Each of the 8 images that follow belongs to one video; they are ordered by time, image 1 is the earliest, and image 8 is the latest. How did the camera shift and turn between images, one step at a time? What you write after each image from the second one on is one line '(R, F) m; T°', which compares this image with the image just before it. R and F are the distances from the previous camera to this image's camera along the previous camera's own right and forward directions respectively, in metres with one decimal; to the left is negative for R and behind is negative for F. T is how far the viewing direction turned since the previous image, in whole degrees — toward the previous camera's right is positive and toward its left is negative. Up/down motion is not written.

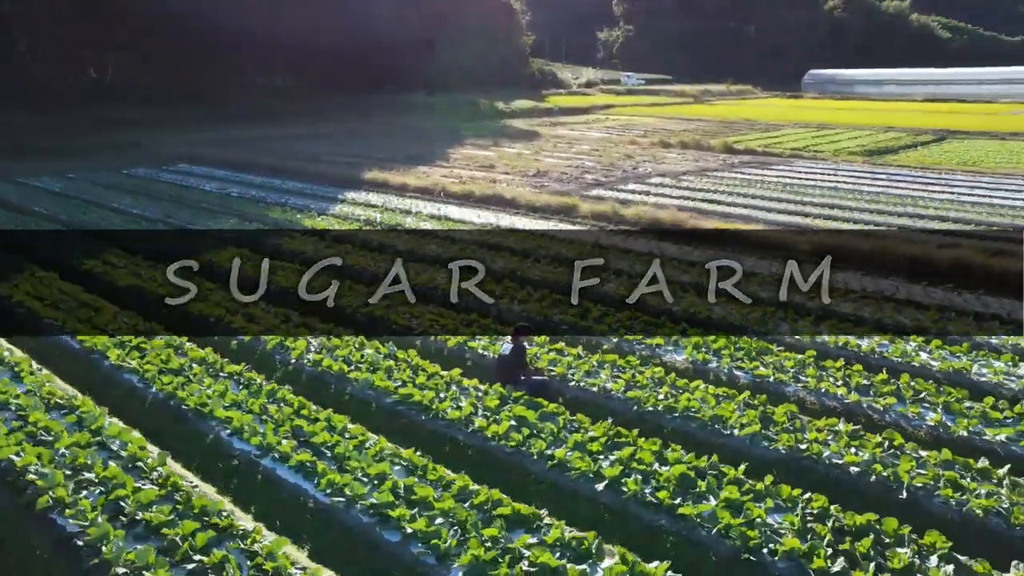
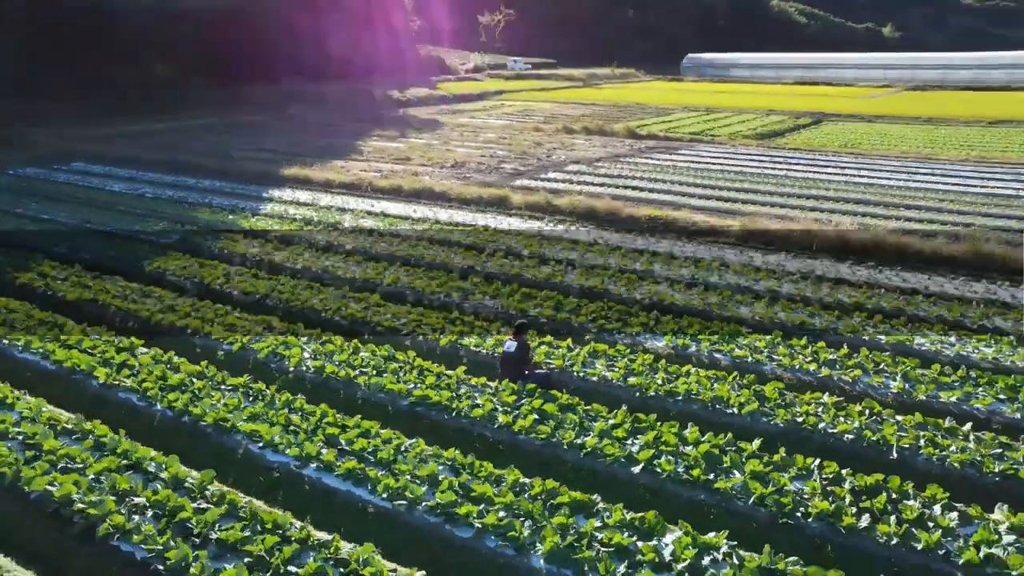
(-1.1, -0.3) m; +8°
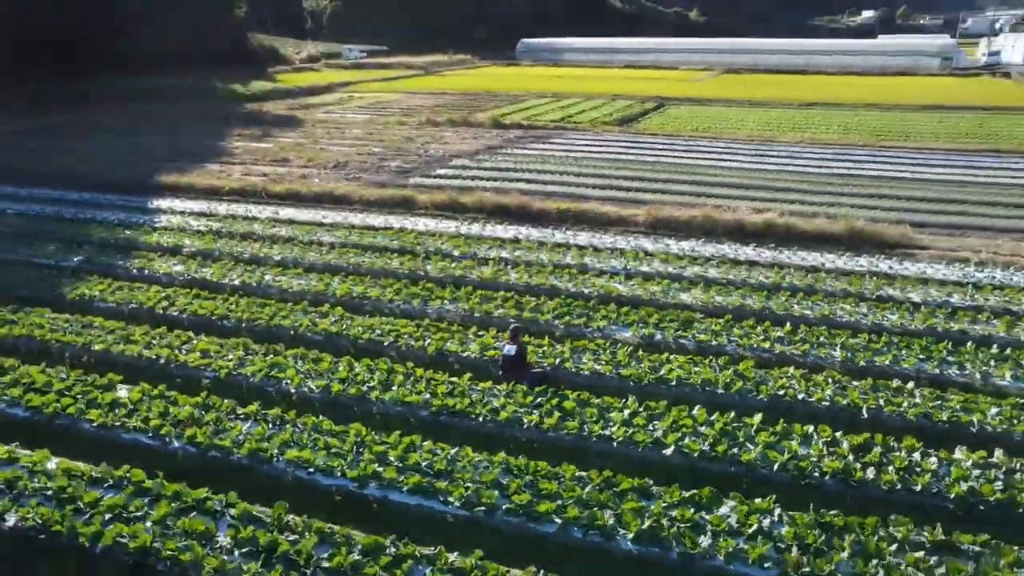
(-1.7, -0.3) m; +12°
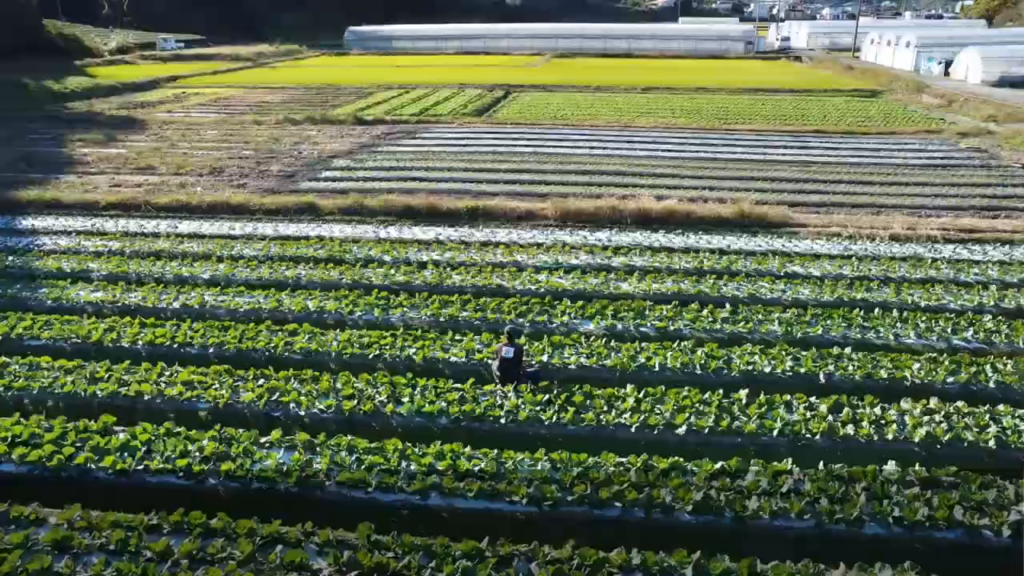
(-1.8, -0.3) m; +12°
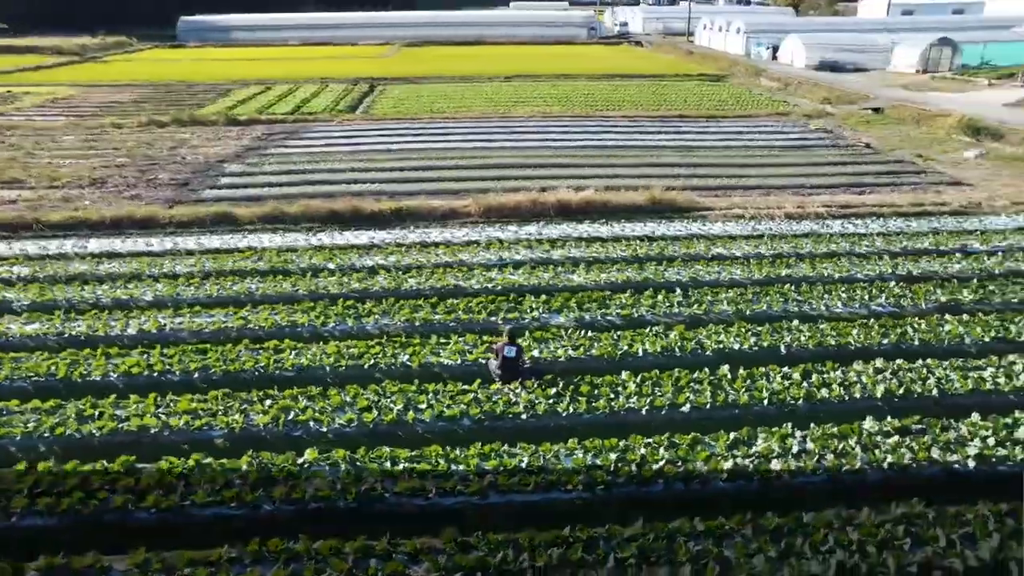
(-1.7, -0.3) m; +11°
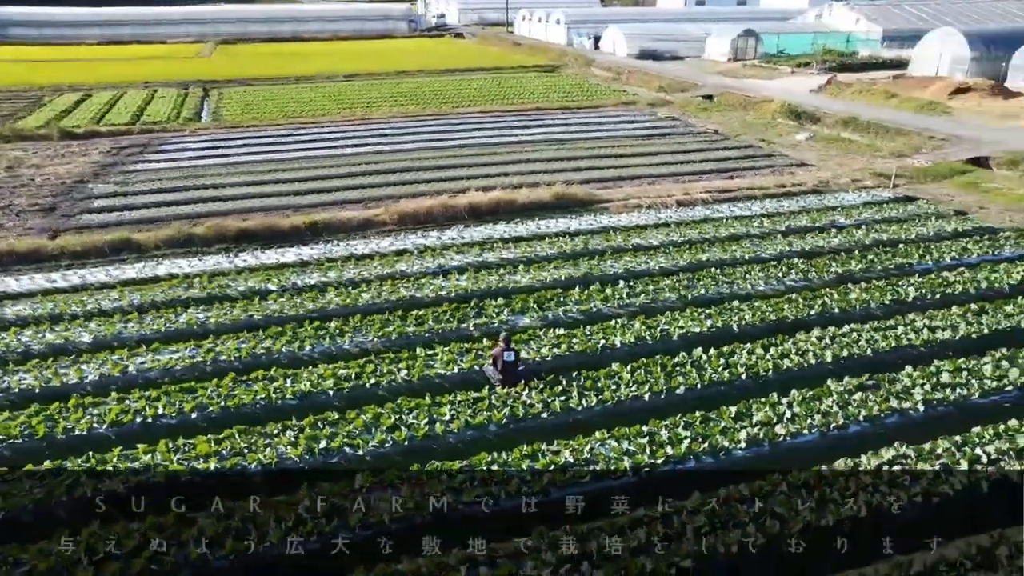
(-2.1, -0.3) m; +13°
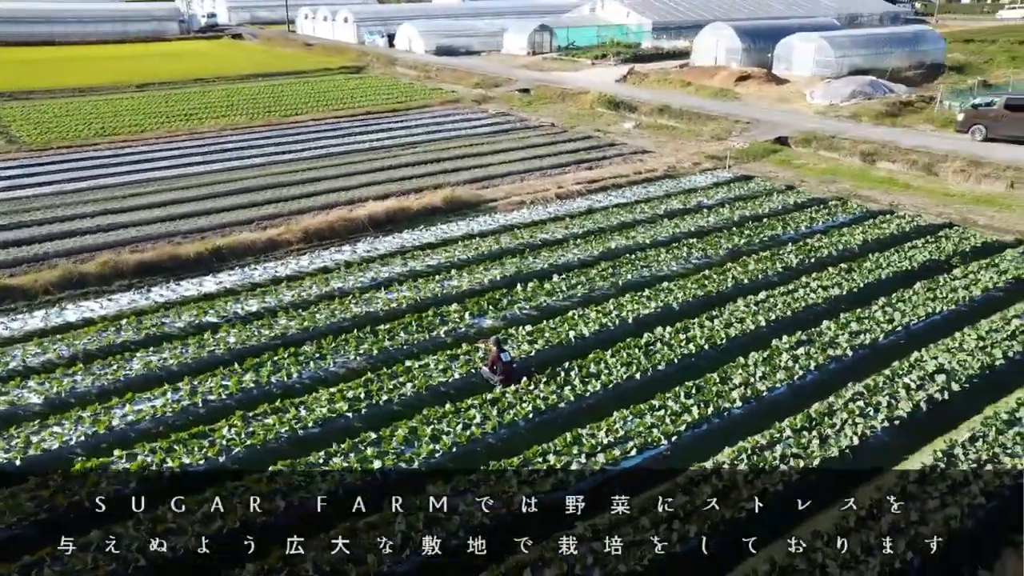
(-2.7, -0.3) m; +15°
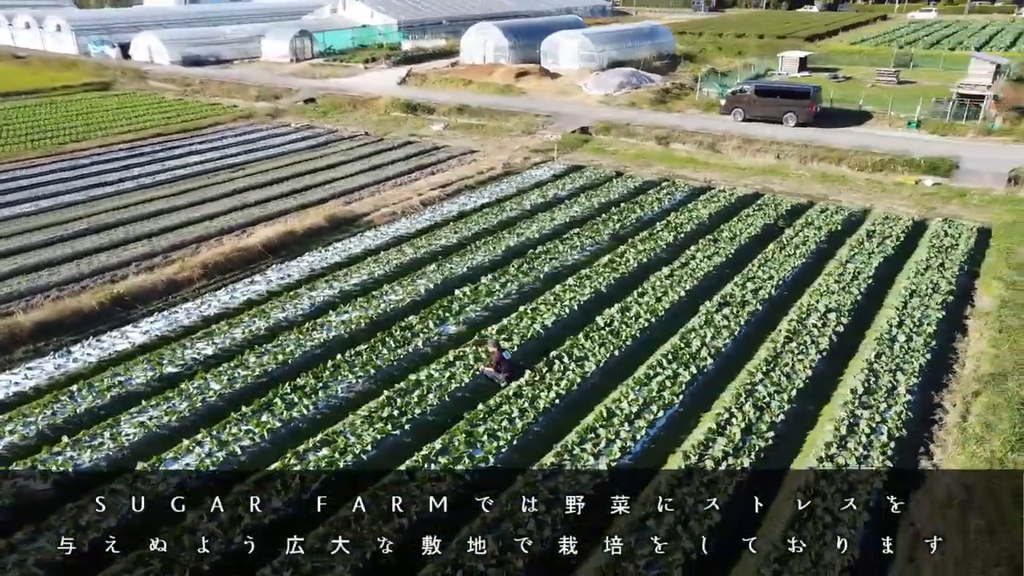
(-3.6, -0.5) m; +19°
